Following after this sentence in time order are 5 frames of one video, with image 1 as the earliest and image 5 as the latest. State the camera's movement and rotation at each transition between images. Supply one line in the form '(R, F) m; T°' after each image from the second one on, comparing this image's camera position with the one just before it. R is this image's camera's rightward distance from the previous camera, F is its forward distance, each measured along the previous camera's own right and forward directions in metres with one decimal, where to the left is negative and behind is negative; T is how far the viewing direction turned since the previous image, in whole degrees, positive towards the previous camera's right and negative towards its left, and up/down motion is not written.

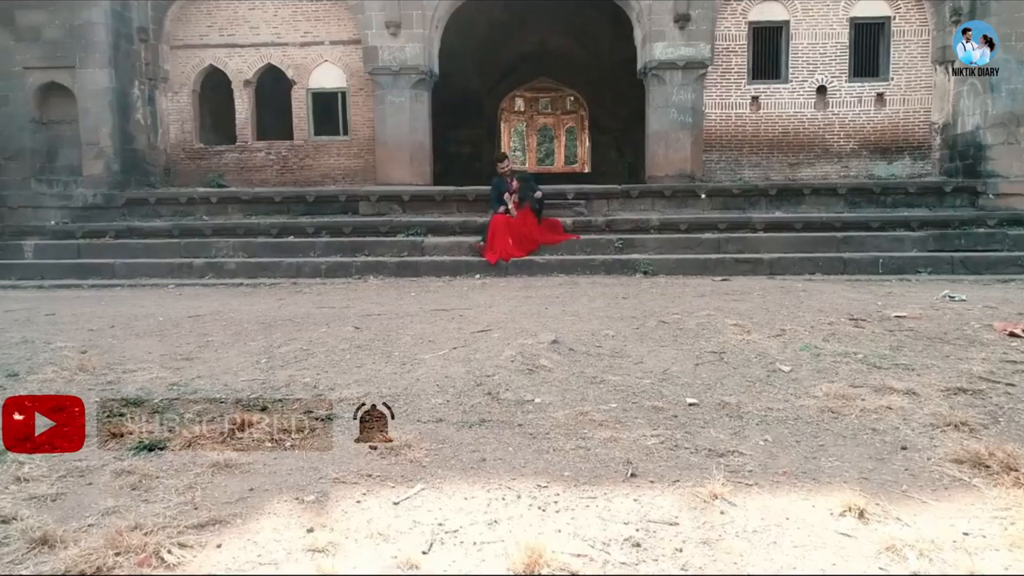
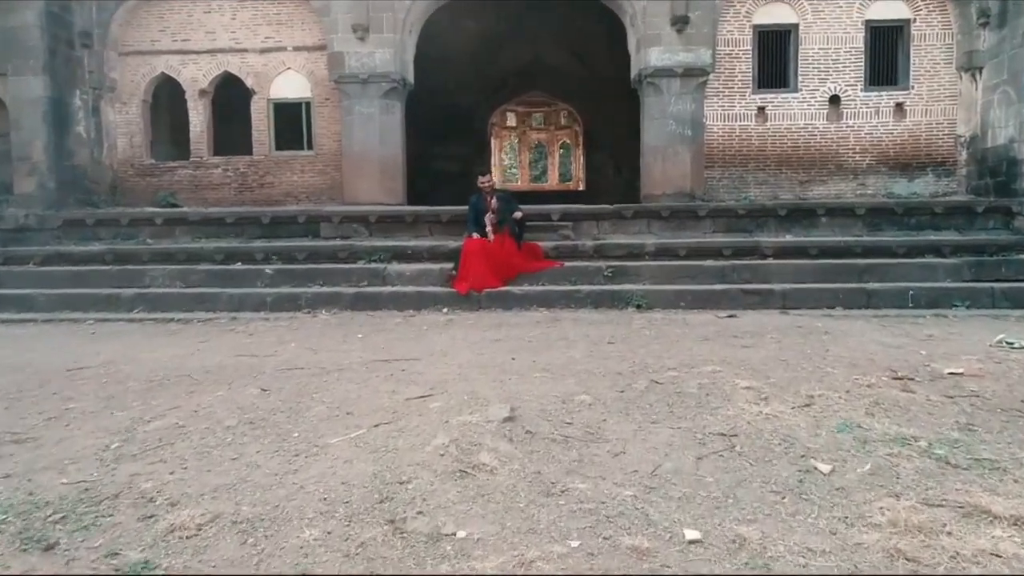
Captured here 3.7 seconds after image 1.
(+0.3, +1.1) m; 0°
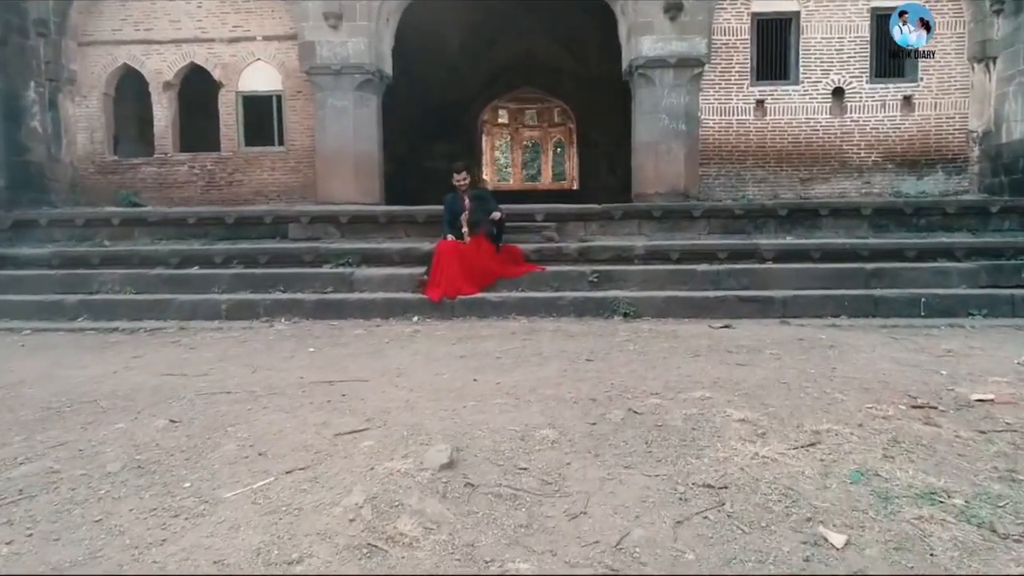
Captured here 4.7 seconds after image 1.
(+0.2, +0.6) m; 0°
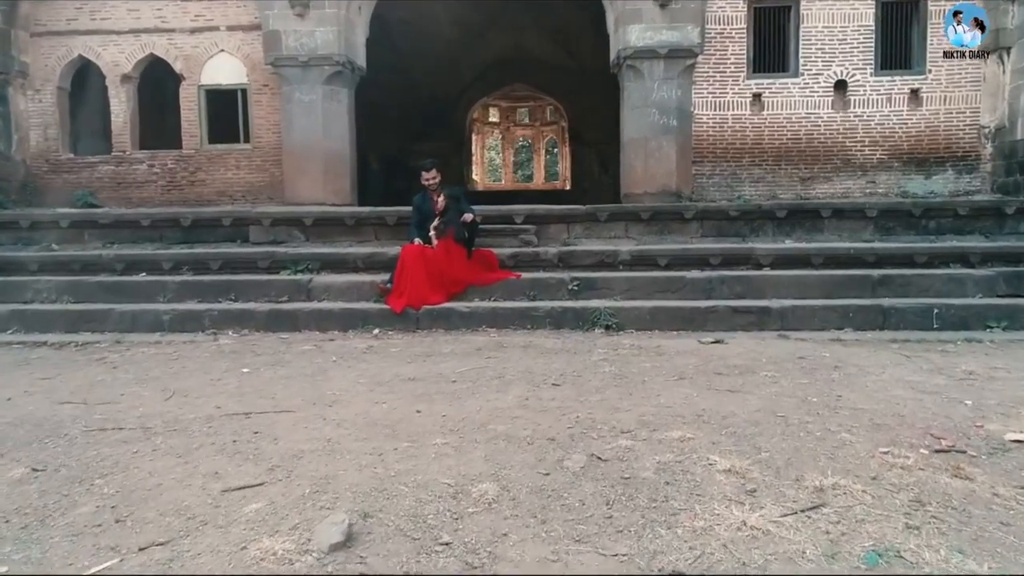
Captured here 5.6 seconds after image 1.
(+0.2, +0.6) m; 0°
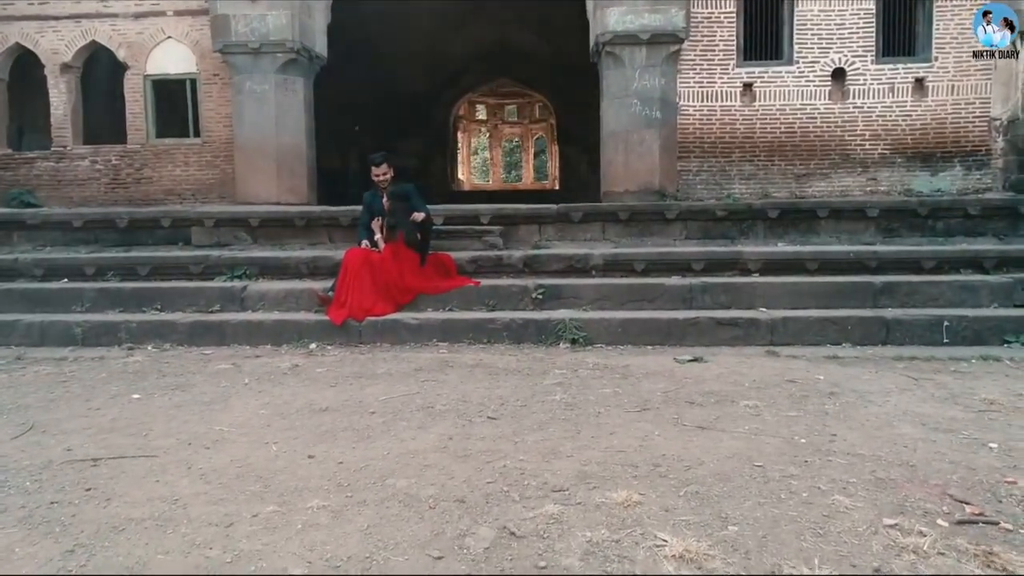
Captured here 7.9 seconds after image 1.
(+0.3, +0.7) m; 0°
